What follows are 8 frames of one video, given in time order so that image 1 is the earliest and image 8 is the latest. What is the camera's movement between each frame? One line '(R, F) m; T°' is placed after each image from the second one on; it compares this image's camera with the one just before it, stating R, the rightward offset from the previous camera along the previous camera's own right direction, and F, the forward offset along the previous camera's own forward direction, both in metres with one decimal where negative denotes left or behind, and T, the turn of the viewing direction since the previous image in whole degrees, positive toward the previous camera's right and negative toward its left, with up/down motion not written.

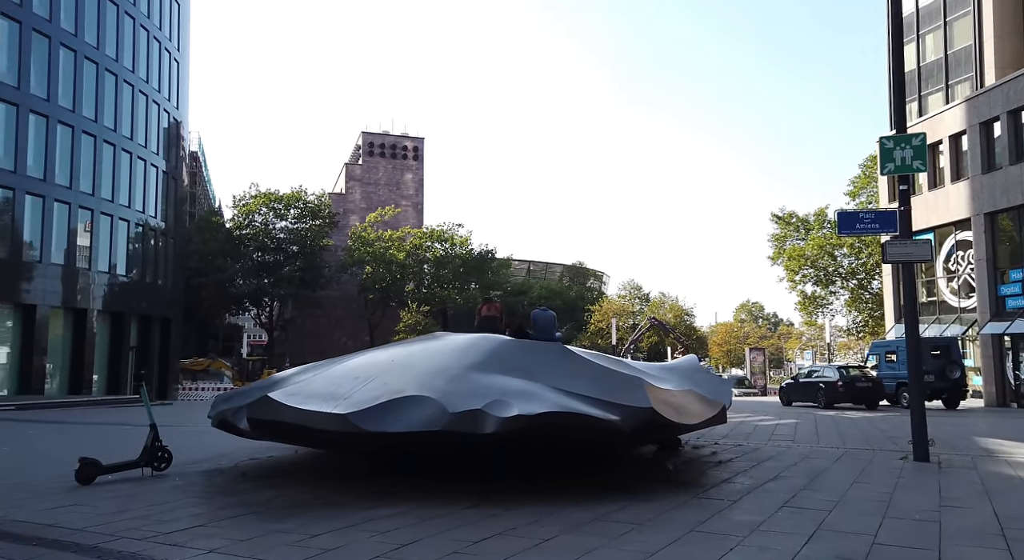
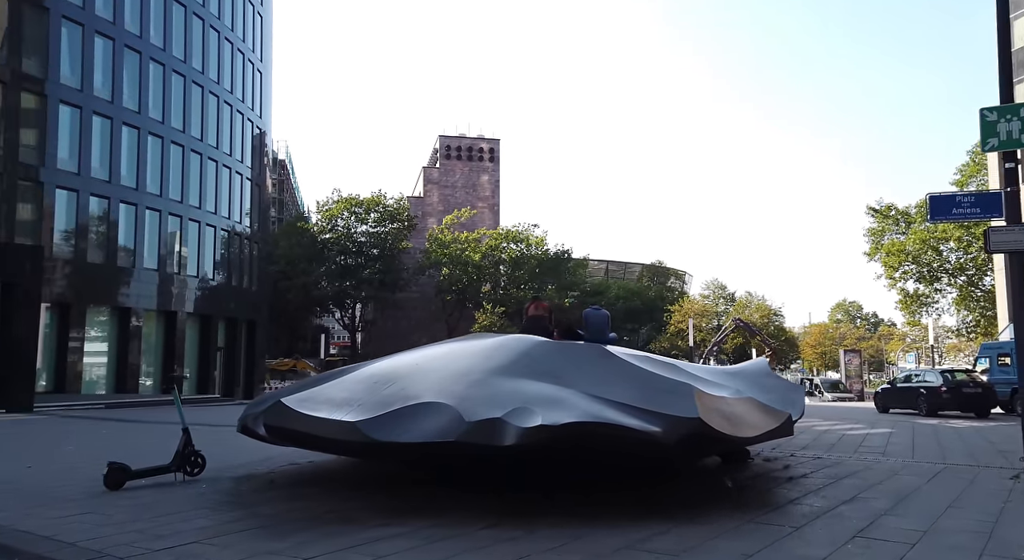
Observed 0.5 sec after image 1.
(+0.5, +0.7) m; -7°
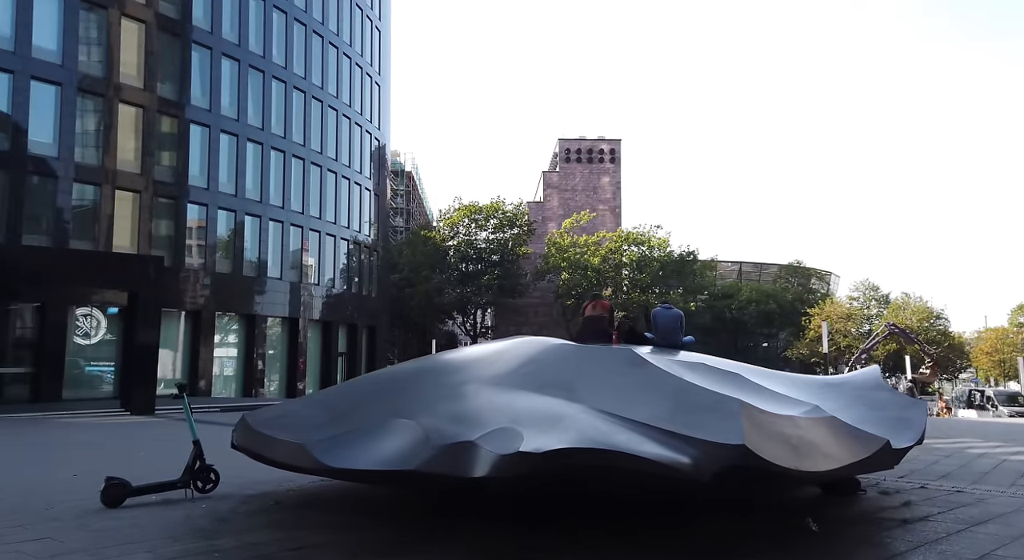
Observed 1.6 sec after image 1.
(+1.0, +1.4) m; -11°
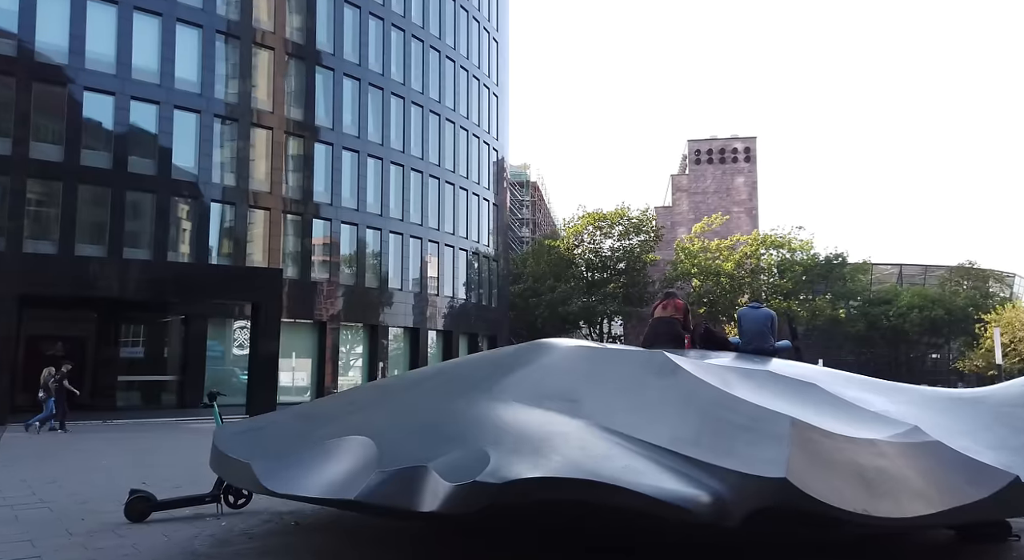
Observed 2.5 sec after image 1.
(+0.9, +1.1) m; -11°
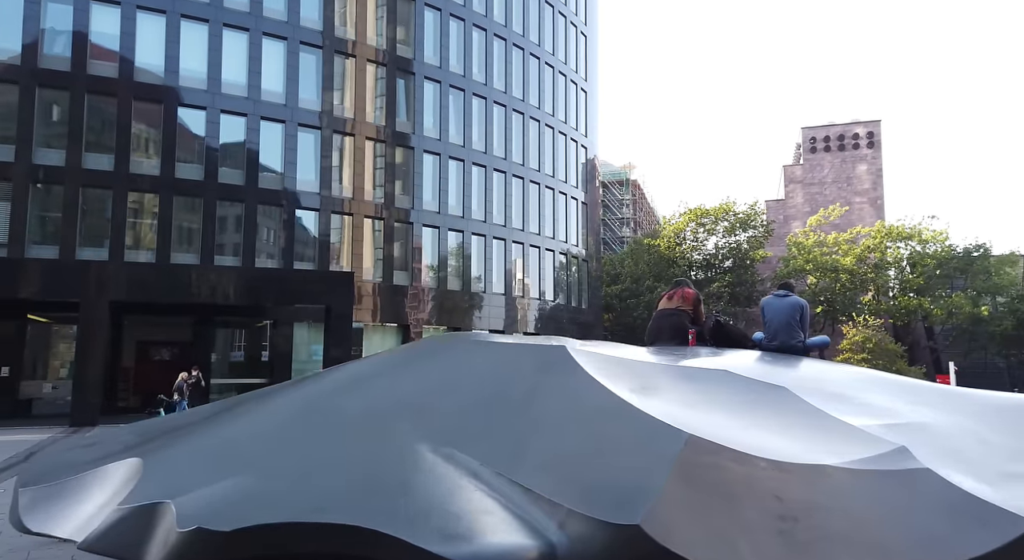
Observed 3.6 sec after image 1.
(+1.2, +1.1) m; -9°
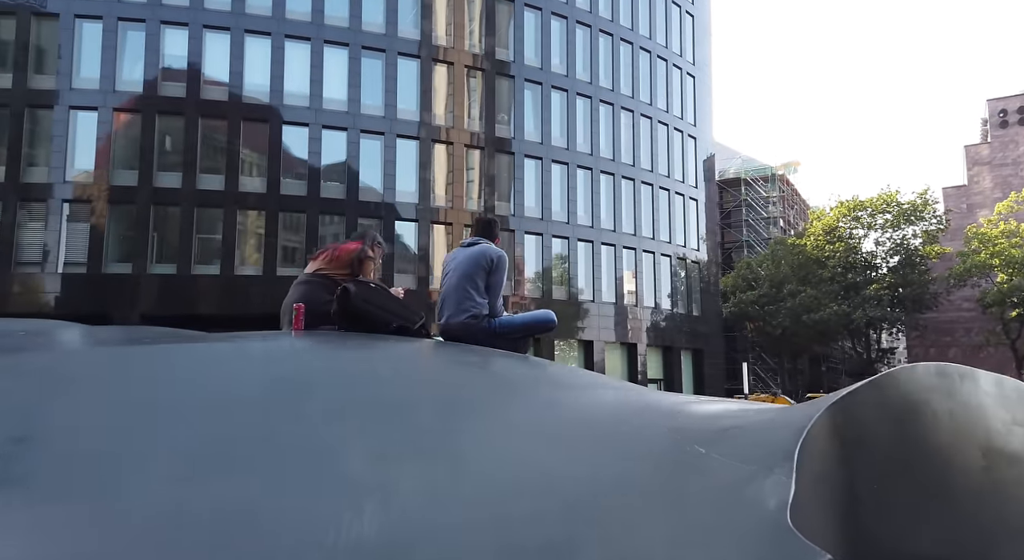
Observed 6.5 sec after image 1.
(+3.4, +2.6) m; -14°
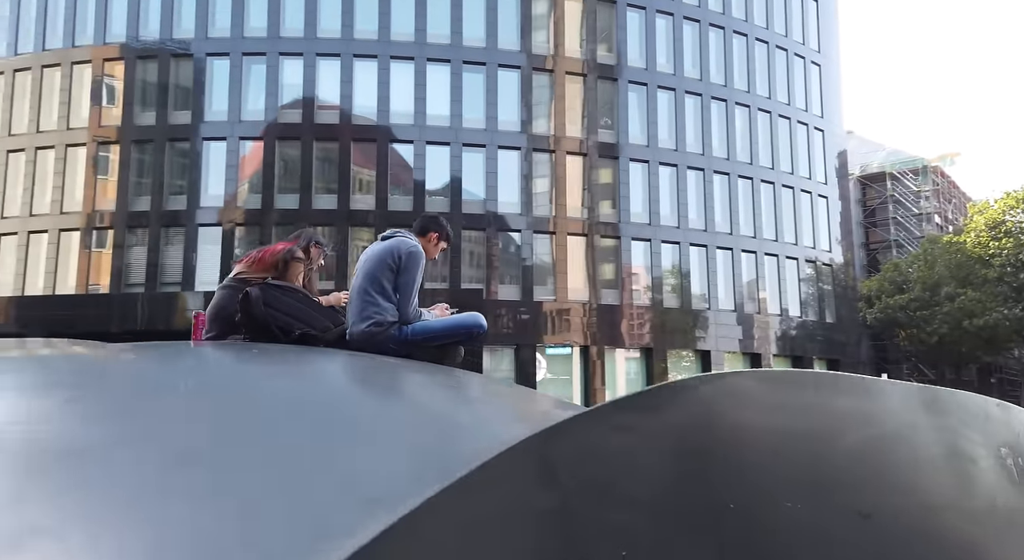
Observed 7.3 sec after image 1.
(+1.3, +0.5) m; -11°
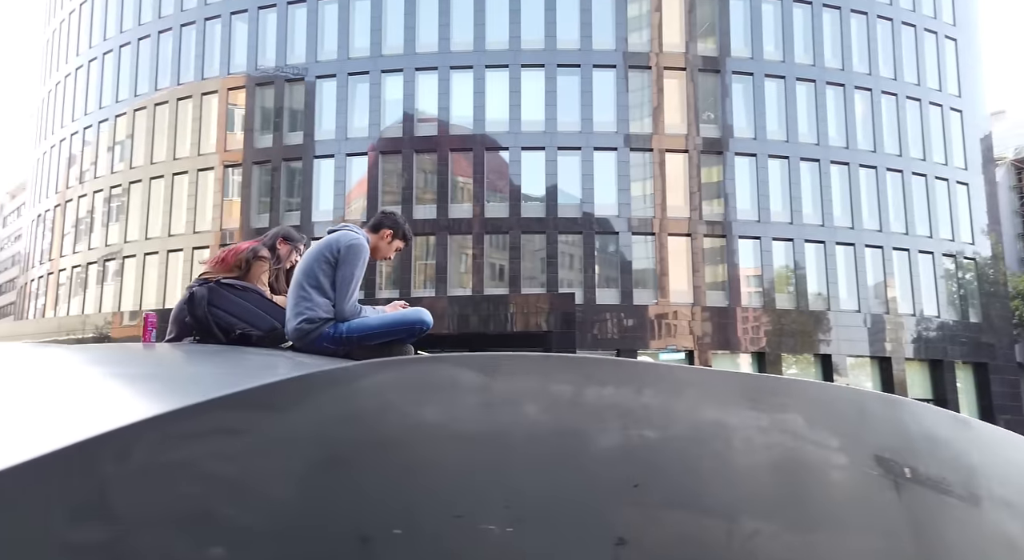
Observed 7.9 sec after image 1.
(+1.2, +0.4) m; -10°
